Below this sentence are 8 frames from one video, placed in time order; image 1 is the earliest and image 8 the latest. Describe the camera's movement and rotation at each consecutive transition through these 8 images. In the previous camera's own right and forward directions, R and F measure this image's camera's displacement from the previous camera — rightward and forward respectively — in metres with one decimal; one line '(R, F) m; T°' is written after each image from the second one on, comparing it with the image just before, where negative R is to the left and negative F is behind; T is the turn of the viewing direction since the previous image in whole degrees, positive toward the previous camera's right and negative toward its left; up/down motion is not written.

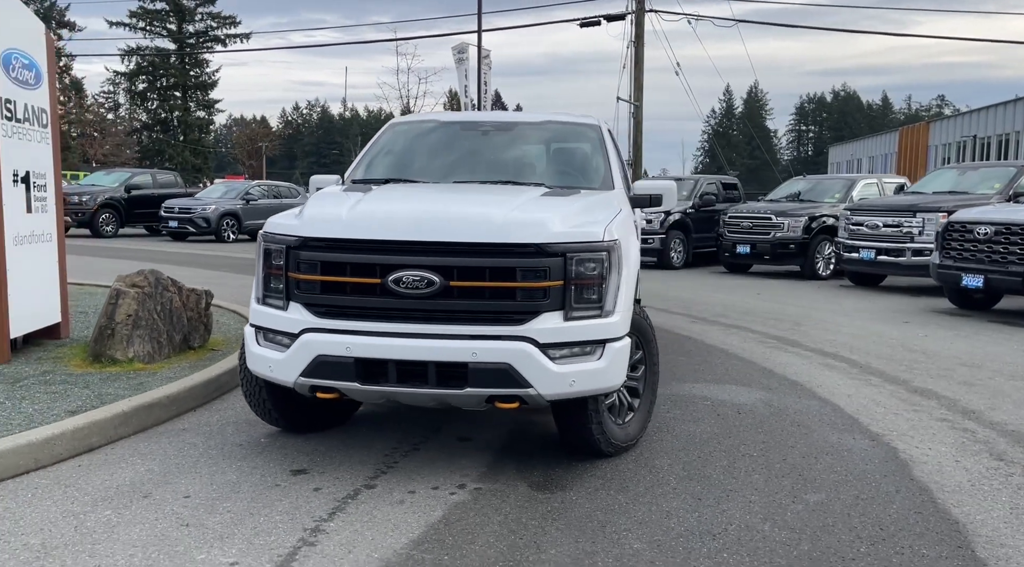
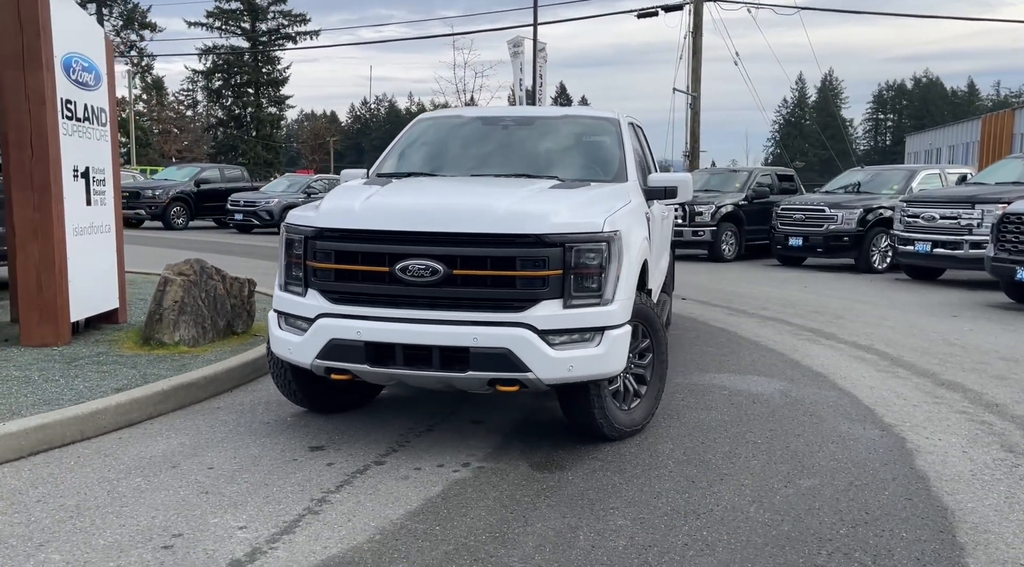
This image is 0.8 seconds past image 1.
(+0.3, -0.2) m; -4°
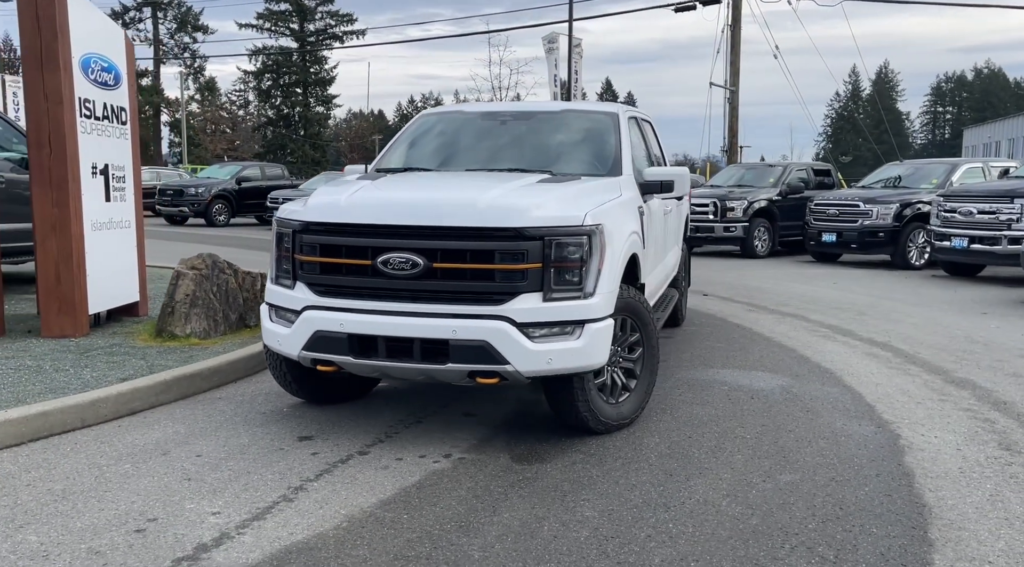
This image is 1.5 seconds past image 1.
(+0.3, 0.0) m; -3°
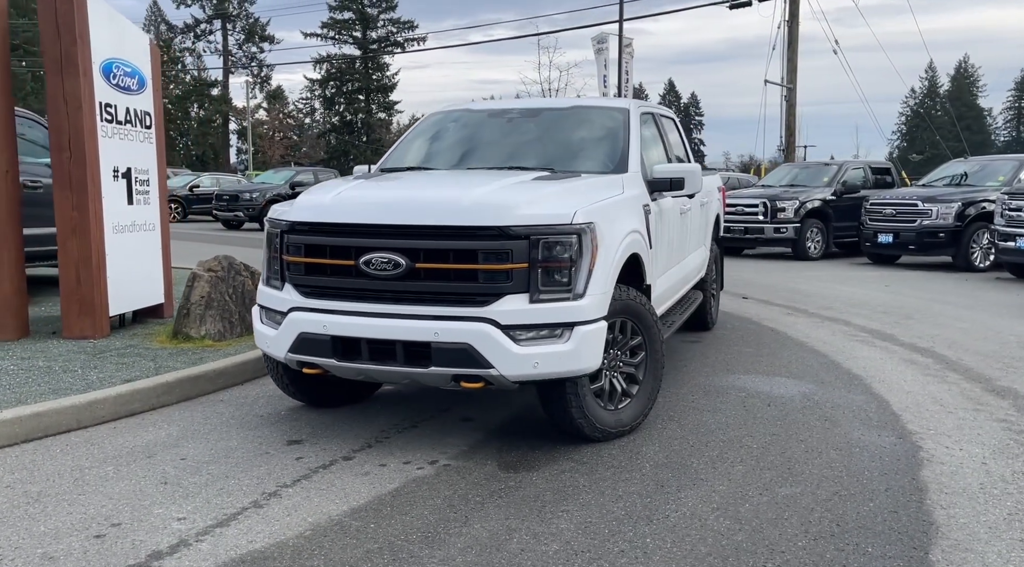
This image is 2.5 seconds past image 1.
(+0.4, +0.2) m; -4°
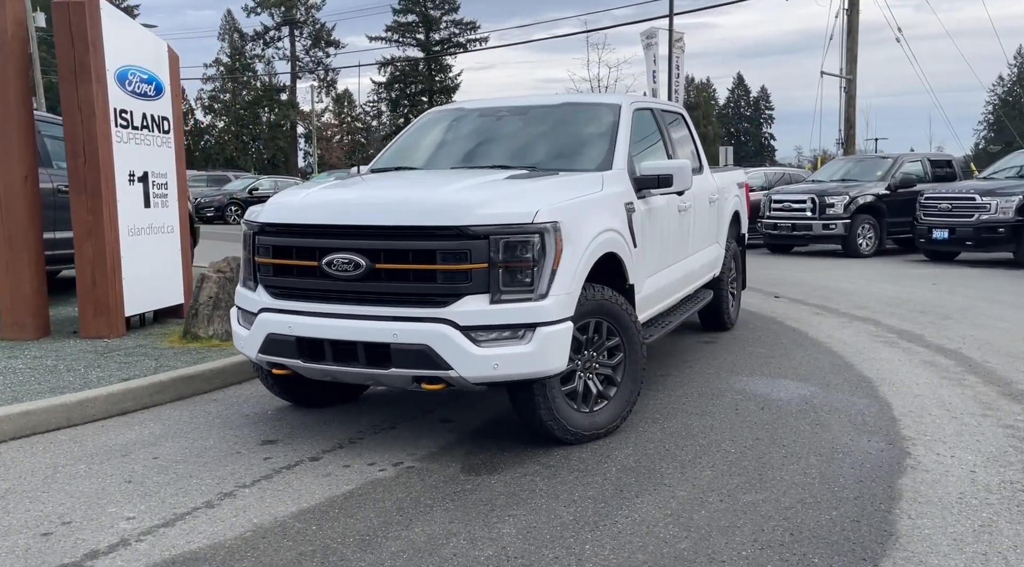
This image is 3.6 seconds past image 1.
(+0.5, +0.1) m; -4°
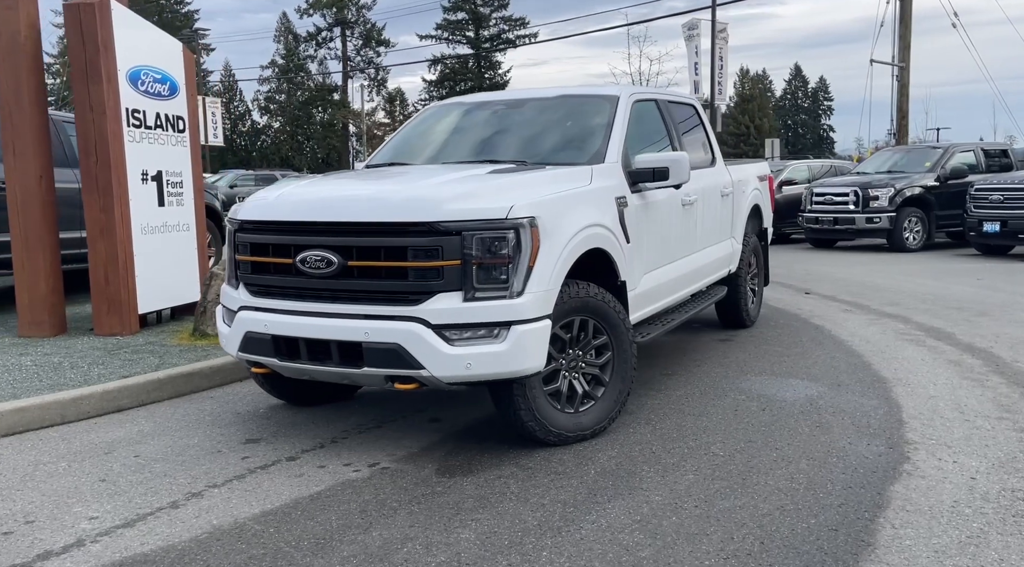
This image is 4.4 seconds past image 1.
(+0.4, +0.1) m; -3°
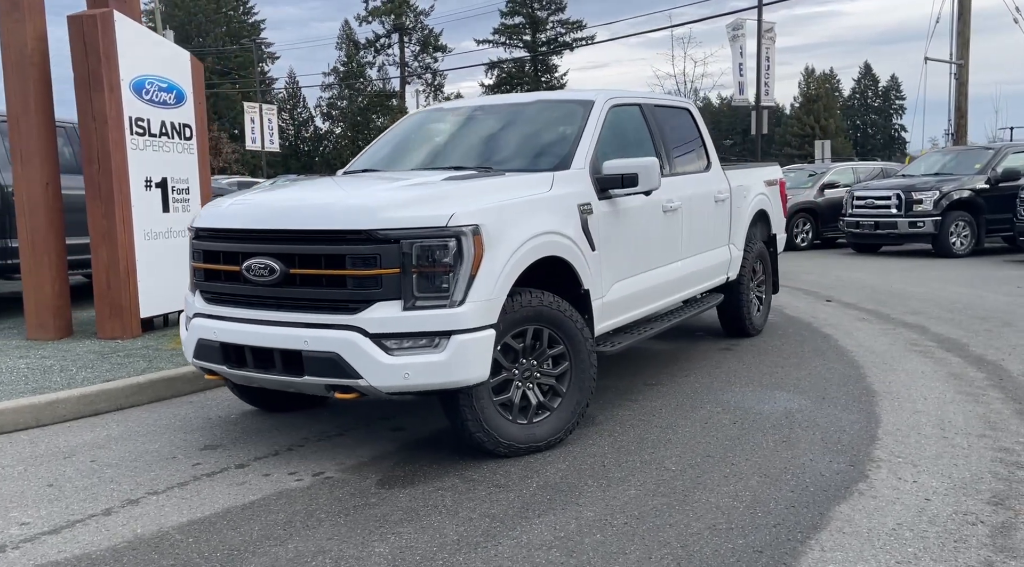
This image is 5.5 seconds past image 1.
(+0.5, +0.1) m; -4°
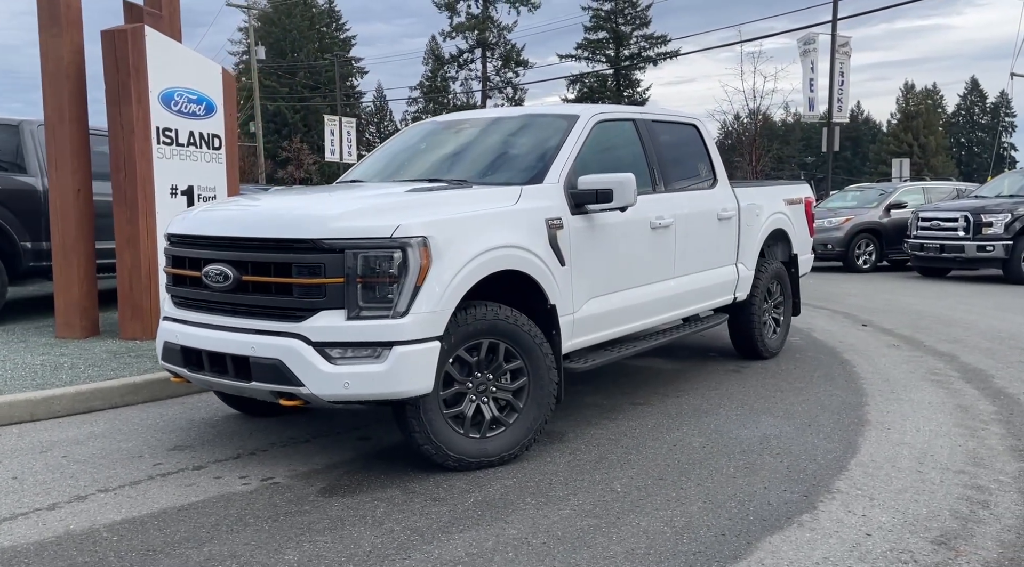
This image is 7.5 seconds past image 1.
(+0.6, 0.0) m; -5°
